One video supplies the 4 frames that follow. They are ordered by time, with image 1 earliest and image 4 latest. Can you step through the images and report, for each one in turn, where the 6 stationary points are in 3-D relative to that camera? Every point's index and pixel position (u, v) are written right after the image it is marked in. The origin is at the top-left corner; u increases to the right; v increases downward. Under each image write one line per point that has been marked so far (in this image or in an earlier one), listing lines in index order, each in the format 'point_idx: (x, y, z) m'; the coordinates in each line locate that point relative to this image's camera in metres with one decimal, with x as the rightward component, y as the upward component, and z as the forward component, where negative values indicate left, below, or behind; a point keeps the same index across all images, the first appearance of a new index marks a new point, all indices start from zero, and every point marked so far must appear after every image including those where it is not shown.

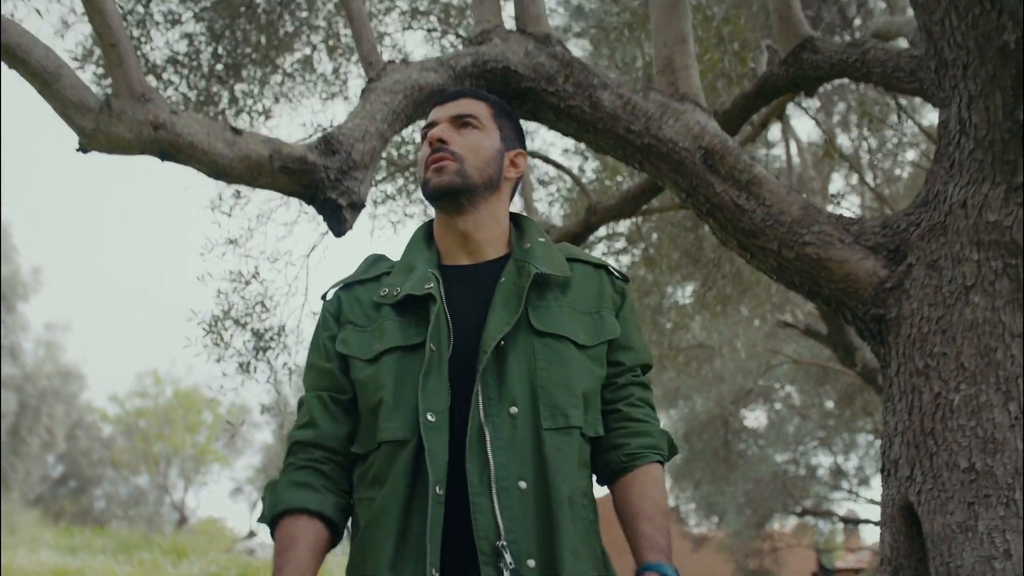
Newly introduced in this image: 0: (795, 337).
0: (+3.5, -0.6, +13.2) m
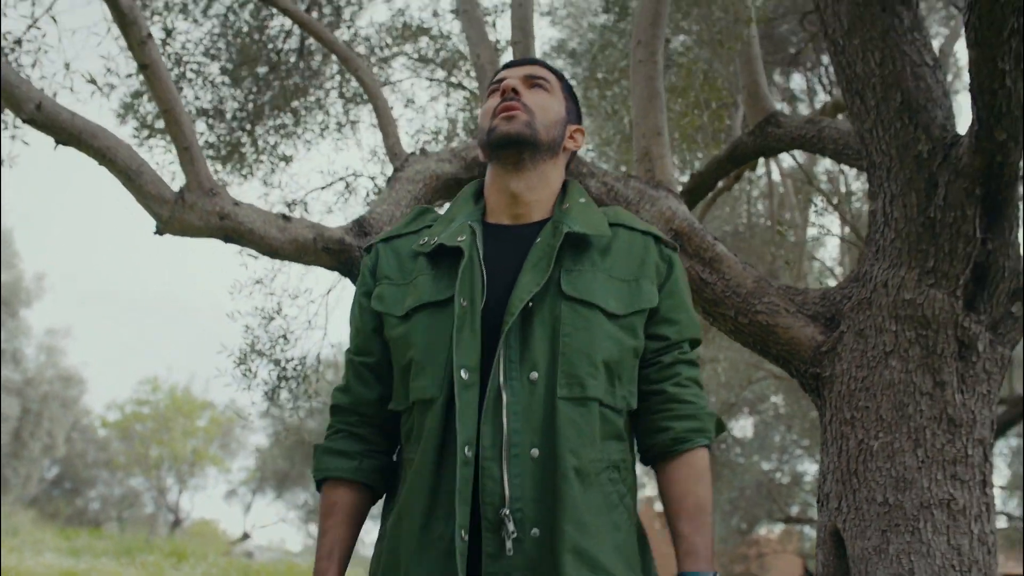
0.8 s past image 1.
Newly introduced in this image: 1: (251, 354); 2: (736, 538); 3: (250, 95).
0: (+3.5, -0.9, +13.8) m
1: (-1.6, -0.4, +6.6) m
2: (+3.4, -3.8, +16.1) m
3: (-1.9, +1.4, +7.6) m
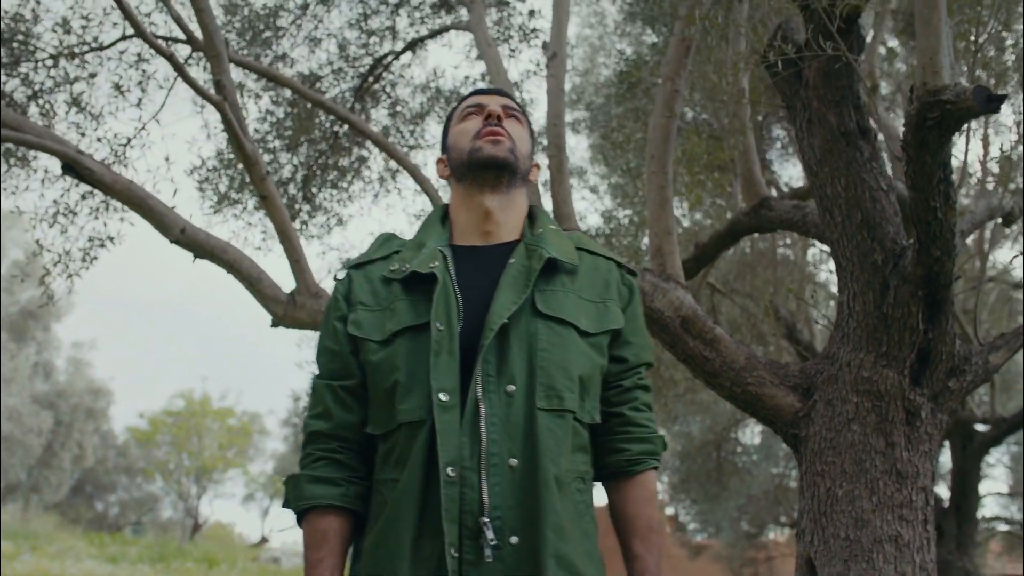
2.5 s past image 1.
0: (+3.7, -1.2, +14.8) m
1: (-1.4, -0.8, +7.5) m
2: (+3.7, -4.1, +17.0) m
3: (-1.7, +1.0, +8.6) m
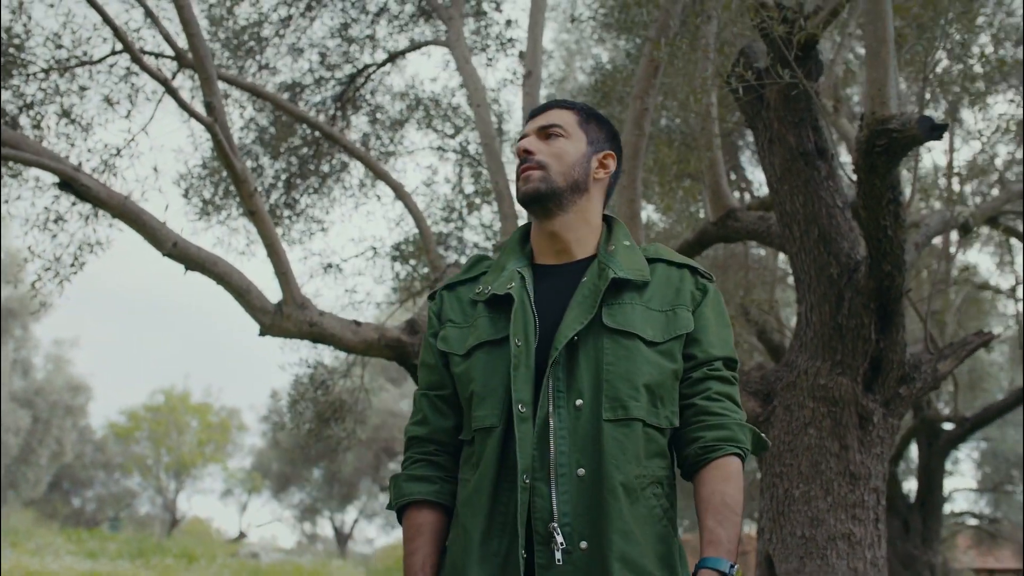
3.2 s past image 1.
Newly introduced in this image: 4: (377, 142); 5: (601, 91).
0: (+3.4, -1.2, +15.1) m
1: (-1.6, -0.8, +7.8) m
2: (+3.4, -4.1, +17.4) m
3: (-1.9, +1.0, +8.8) m
4: (-1.2, +1.3, +9.6) m
5: (+0.8, +1.8, +9.7) m
